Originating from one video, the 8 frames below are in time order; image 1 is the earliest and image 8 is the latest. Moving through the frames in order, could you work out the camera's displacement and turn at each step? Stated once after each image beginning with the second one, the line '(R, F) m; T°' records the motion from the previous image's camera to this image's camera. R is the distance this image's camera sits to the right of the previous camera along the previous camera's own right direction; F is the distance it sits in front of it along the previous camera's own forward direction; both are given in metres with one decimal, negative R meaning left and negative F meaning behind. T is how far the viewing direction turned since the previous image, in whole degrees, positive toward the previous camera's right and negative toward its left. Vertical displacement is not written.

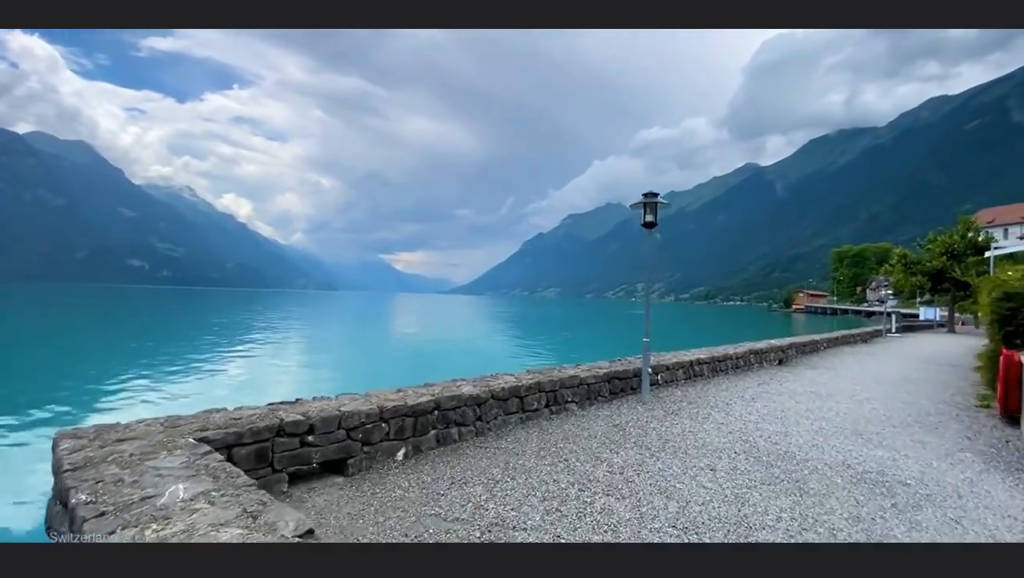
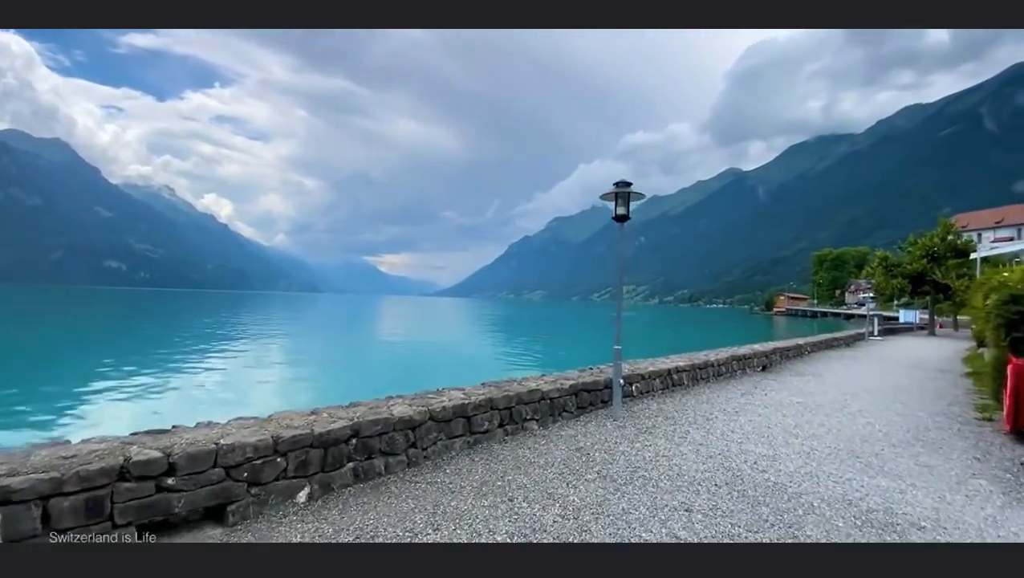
(+0.1, +0.3) m; +1°
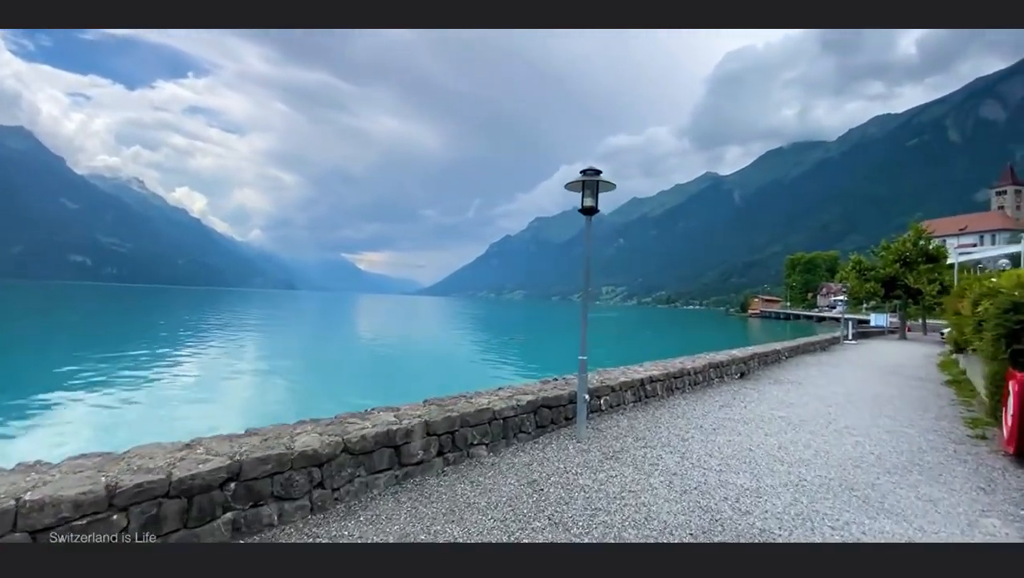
(+0.2, +0.6) m; +2°
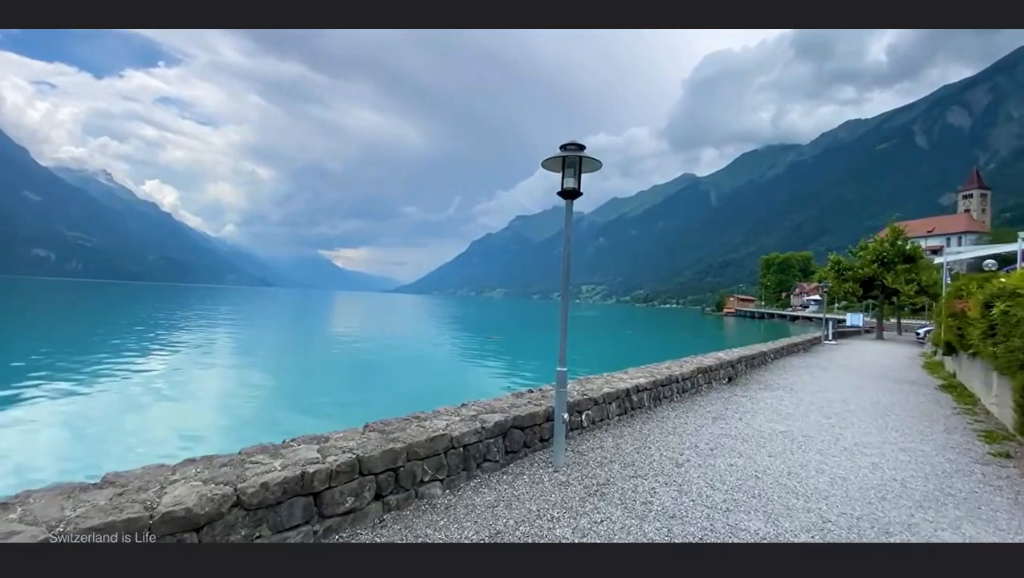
(+0.1, +0.7) m; +2°
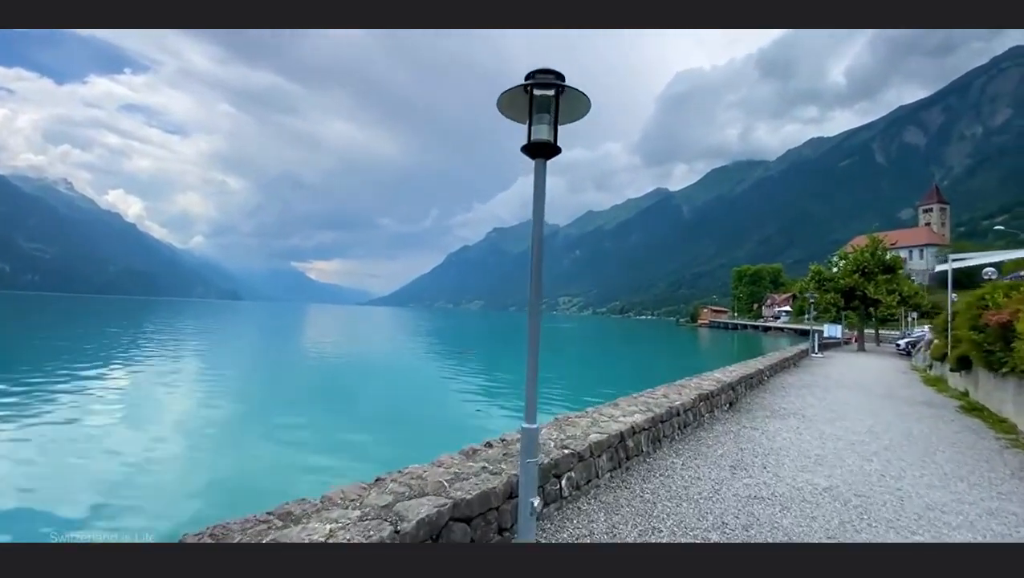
(+0.2, +1.2) m; +2°
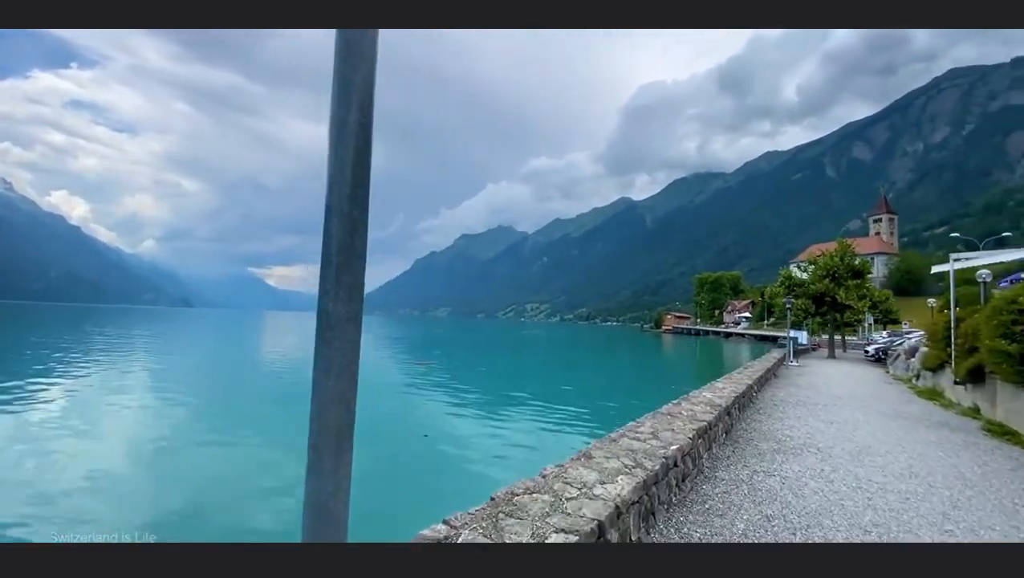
(+0.3, +1.5) m; +3°
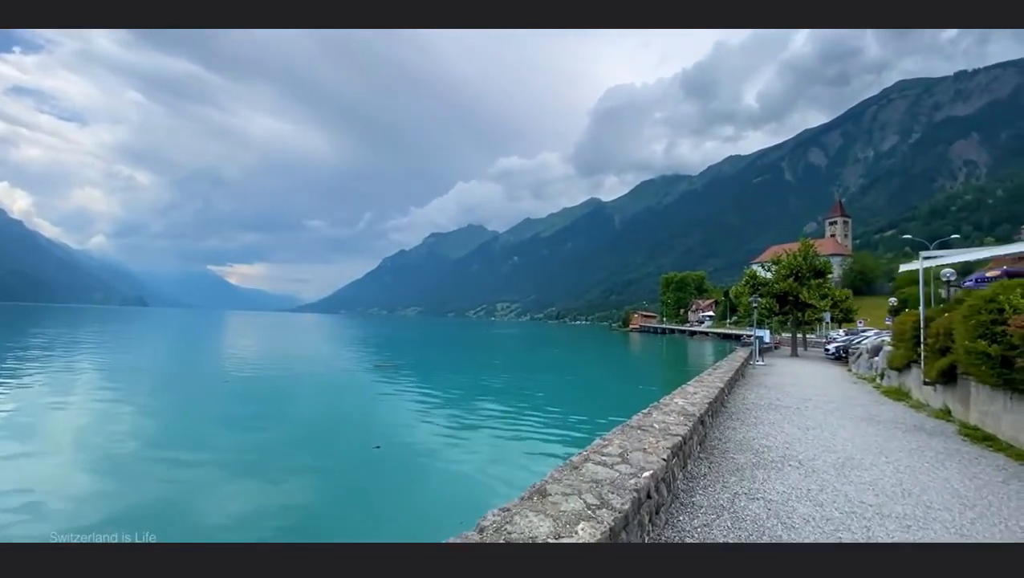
(+0.1, +0.6) m; +3°
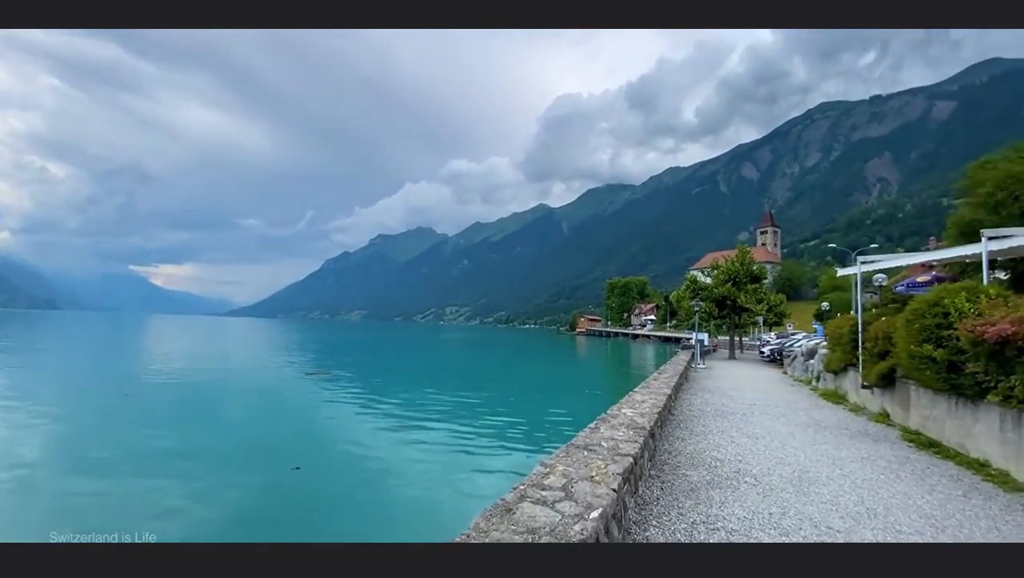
(+0.1, +0.6) m; +6°
